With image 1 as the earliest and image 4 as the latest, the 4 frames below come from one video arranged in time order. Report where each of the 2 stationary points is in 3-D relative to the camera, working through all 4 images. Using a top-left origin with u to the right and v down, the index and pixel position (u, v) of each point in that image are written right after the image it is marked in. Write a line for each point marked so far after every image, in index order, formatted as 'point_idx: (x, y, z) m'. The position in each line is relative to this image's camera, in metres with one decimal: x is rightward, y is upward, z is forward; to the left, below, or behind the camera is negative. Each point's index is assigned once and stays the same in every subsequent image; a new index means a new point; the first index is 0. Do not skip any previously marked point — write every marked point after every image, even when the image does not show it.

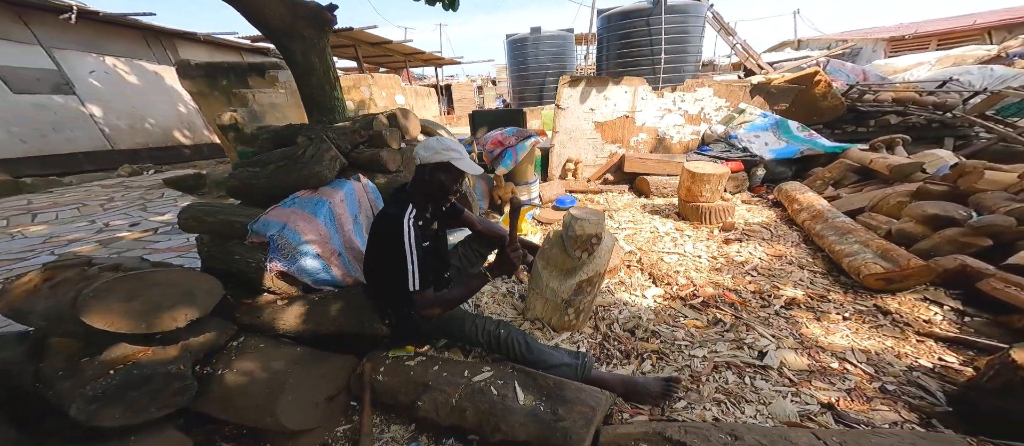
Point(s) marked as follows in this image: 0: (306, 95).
0: (-2.1, +1.3, +3.4) m
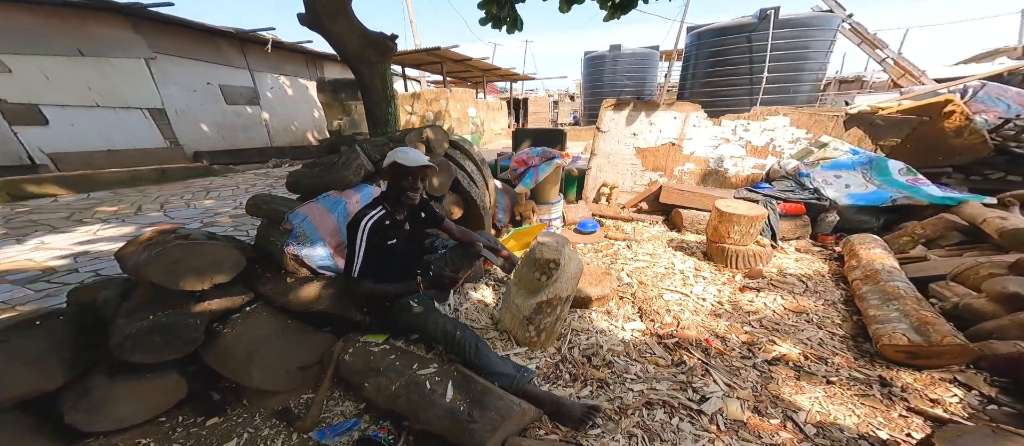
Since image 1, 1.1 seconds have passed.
0: (-1.7, +1.3, +4.2) m
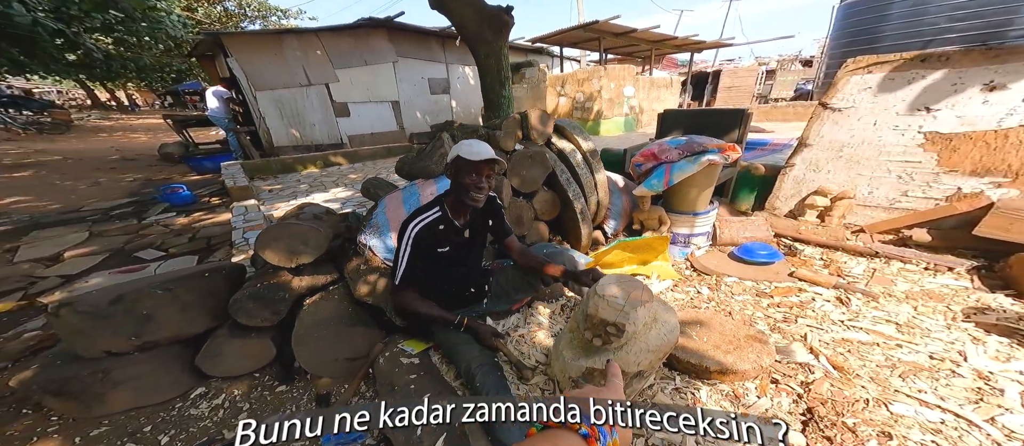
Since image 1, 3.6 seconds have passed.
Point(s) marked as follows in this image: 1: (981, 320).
0: (-0.2, +1.4, +4.0) m
1: (+2.8, -0.6, +2.3) m
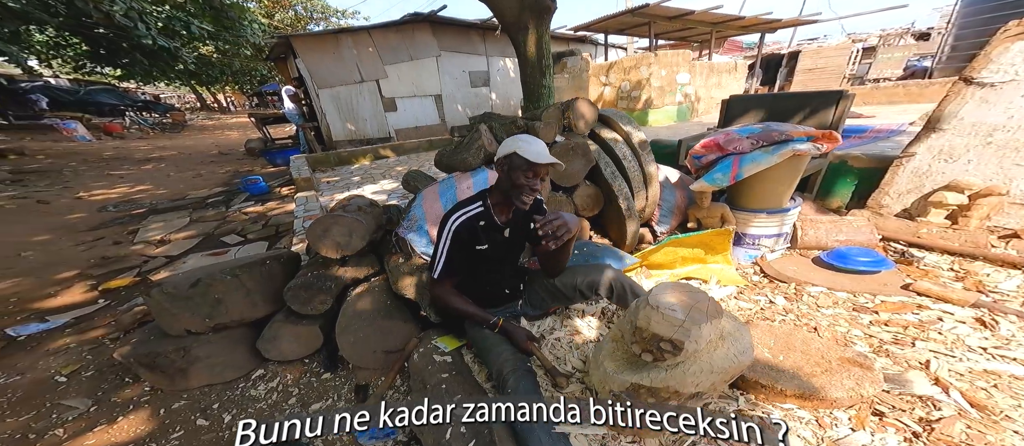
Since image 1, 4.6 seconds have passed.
0: (+0.3, +1.5, +3.9) m
1: (+3.0, -0.6, +1.8) m
